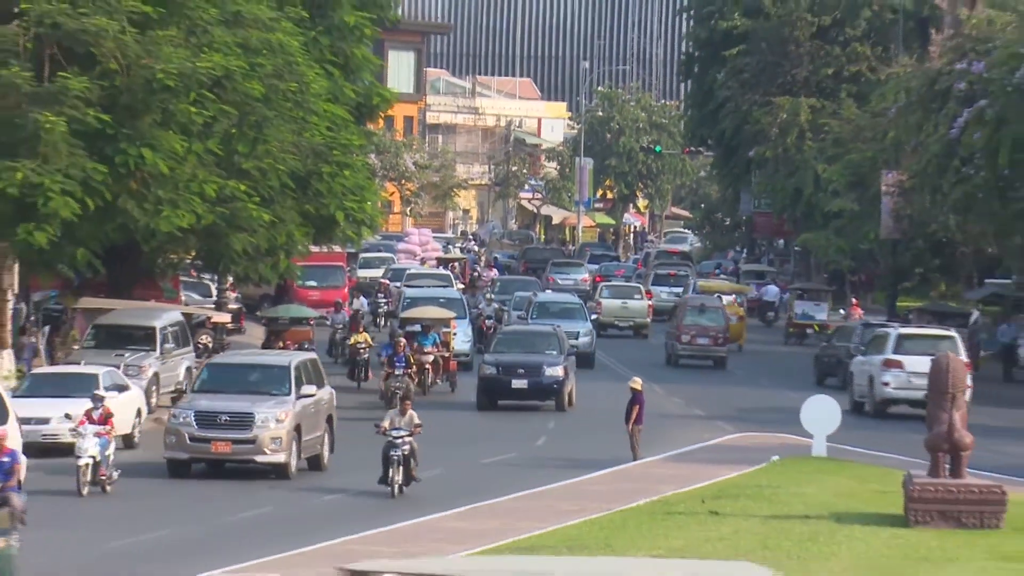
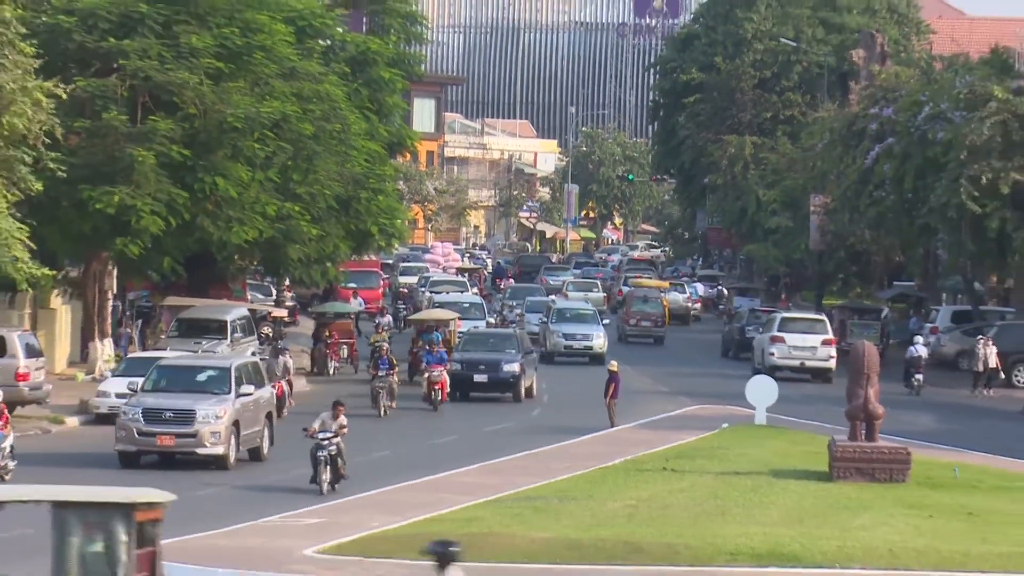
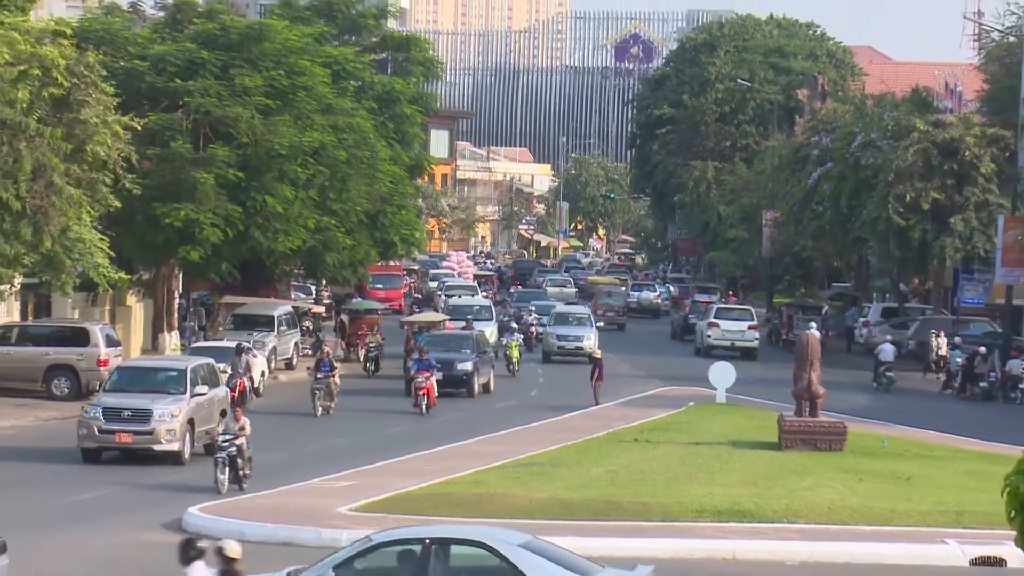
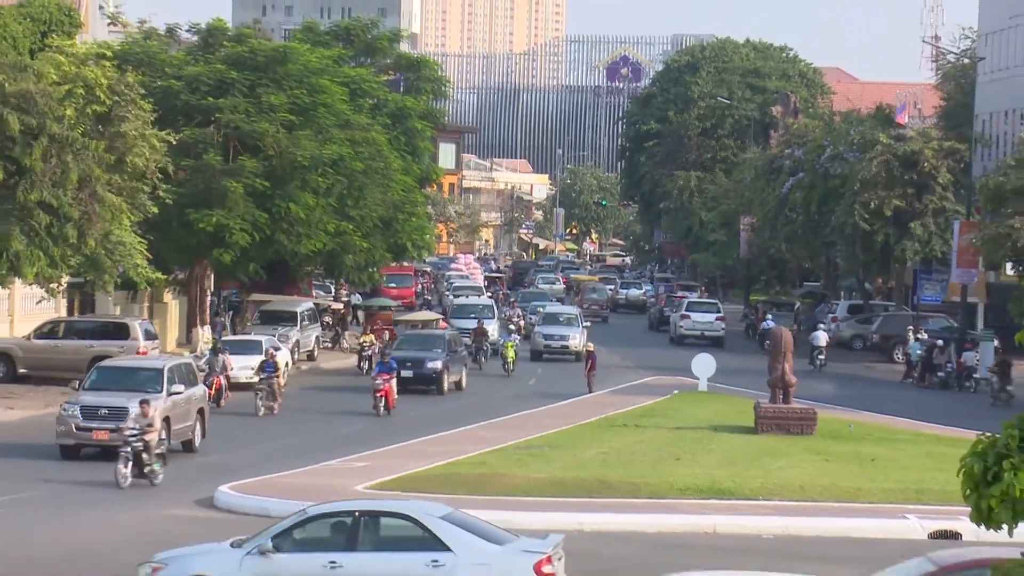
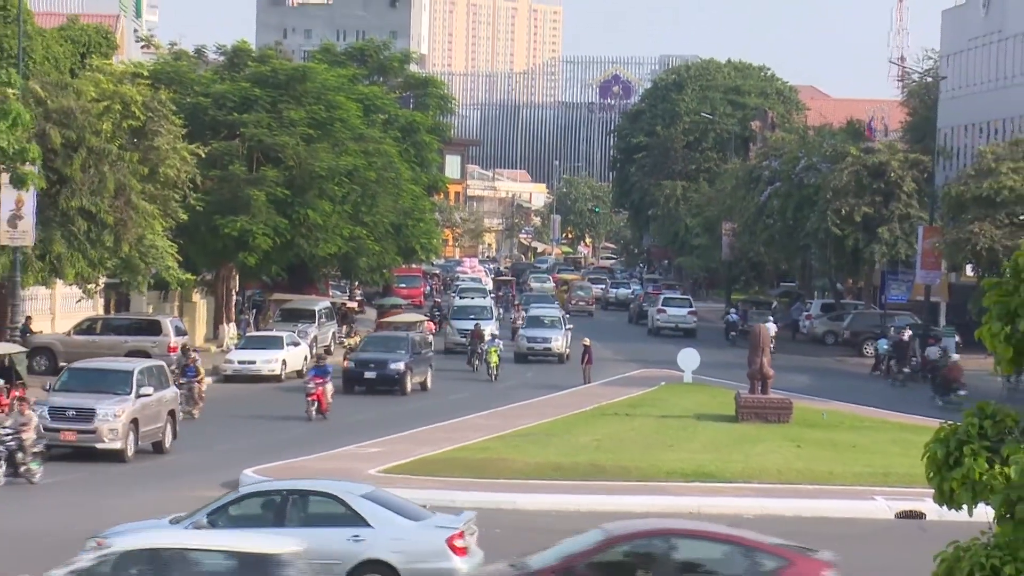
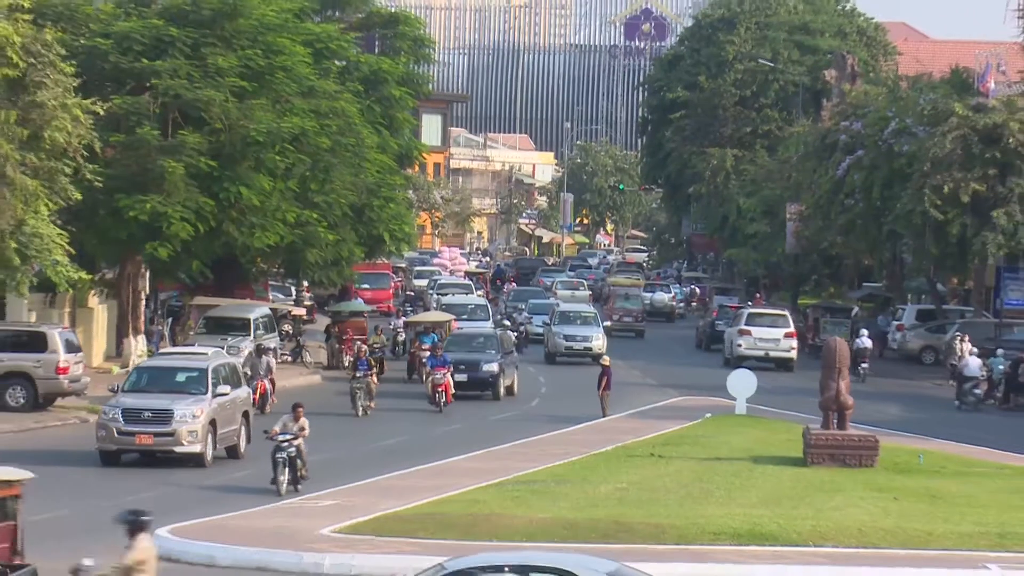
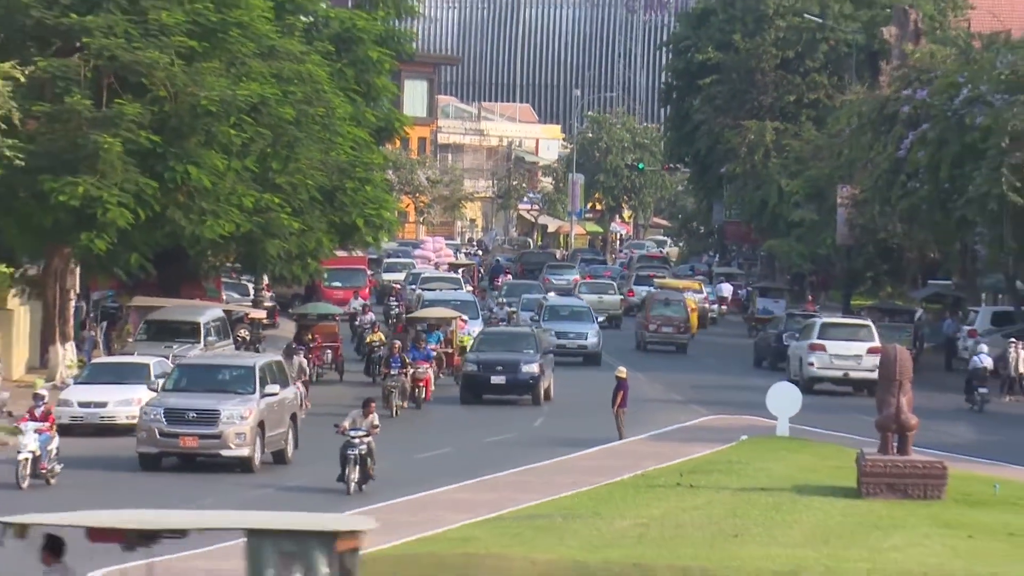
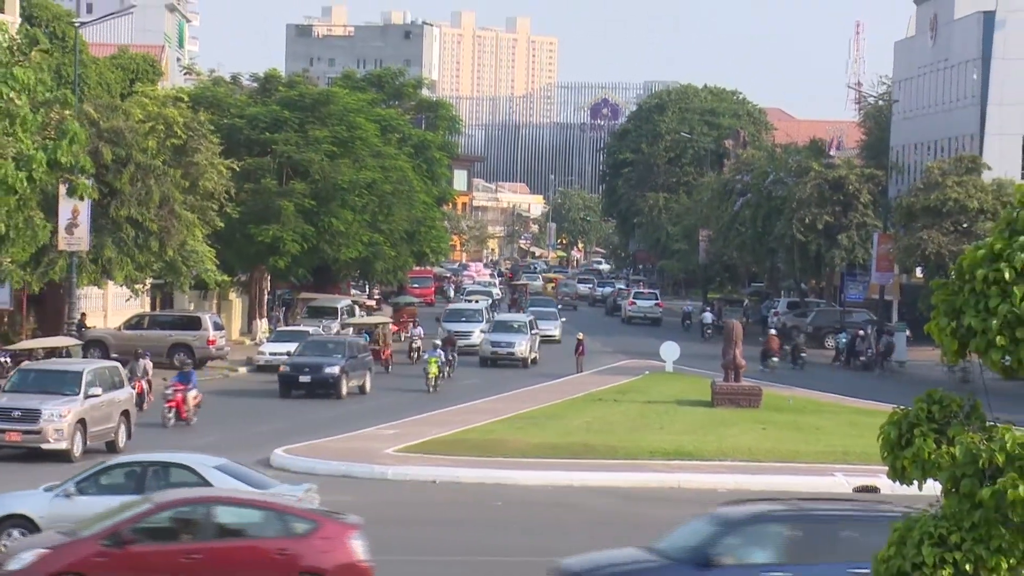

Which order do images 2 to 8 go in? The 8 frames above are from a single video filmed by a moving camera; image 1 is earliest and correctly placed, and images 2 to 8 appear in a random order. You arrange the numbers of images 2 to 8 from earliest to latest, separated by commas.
7, 2, 6, 3, 4, 5, 8
